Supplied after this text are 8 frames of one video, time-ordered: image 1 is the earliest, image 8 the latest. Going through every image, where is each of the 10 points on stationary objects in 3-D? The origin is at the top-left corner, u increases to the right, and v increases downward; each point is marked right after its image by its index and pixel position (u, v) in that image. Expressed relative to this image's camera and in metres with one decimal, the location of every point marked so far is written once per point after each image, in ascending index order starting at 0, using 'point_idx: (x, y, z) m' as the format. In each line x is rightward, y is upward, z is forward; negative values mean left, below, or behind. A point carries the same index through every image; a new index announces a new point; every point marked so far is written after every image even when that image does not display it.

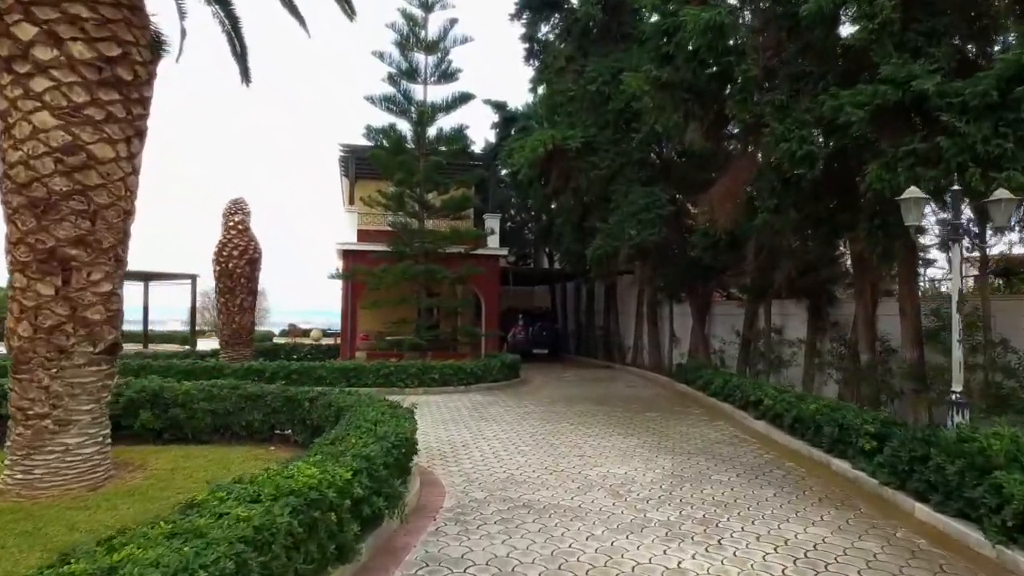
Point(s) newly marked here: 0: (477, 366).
0: (-0.7, -1.5, +12.6) m
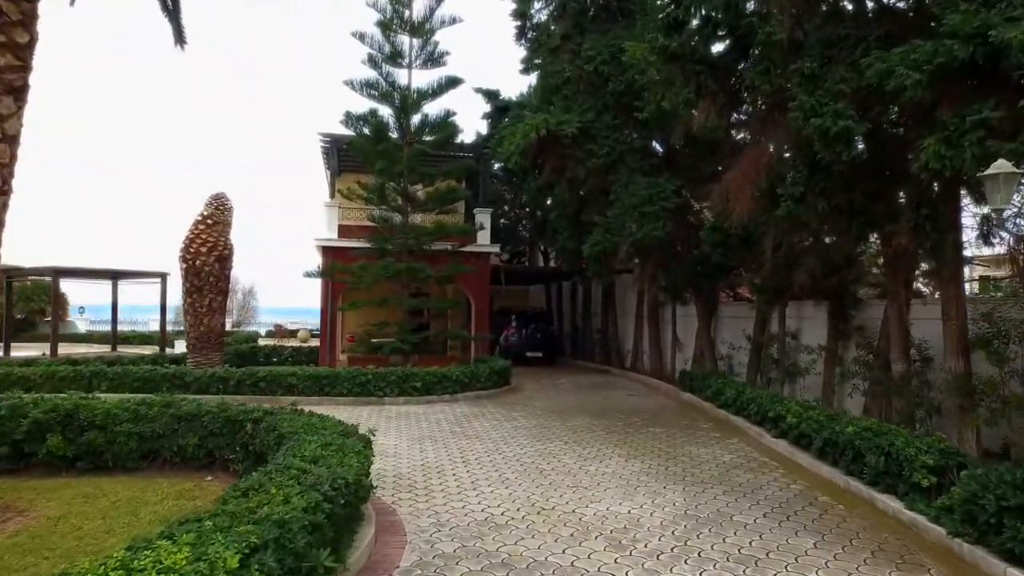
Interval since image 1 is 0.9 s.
0: (-0.8, -1.5, +11.6) m
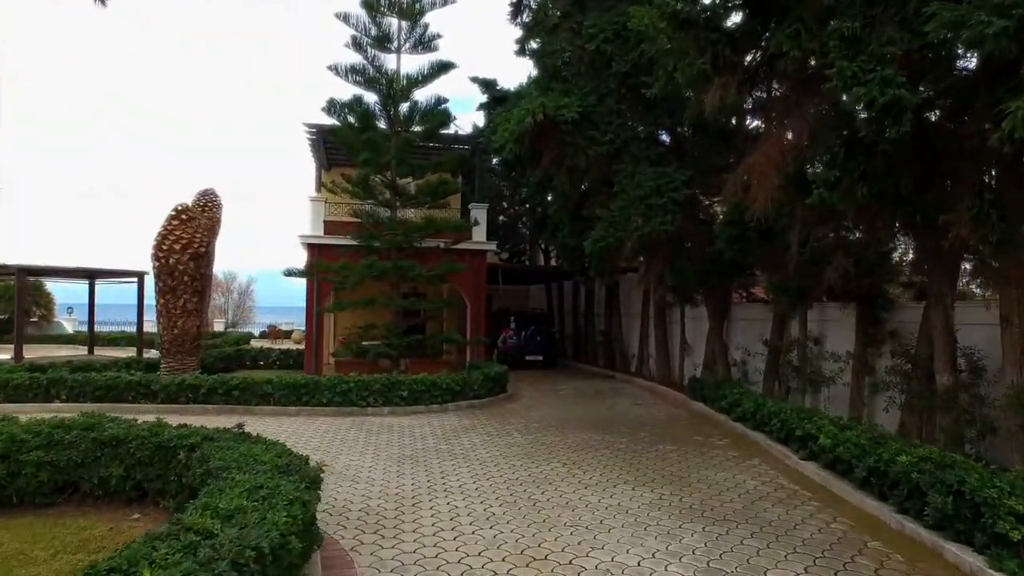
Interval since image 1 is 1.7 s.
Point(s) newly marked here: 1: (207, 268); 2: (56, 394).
0: (-0.9, -1.5, +10.7) m
1: (-5.7, +0.4, +12.6) m
2: (-7.0, -1.6, +10.4) m
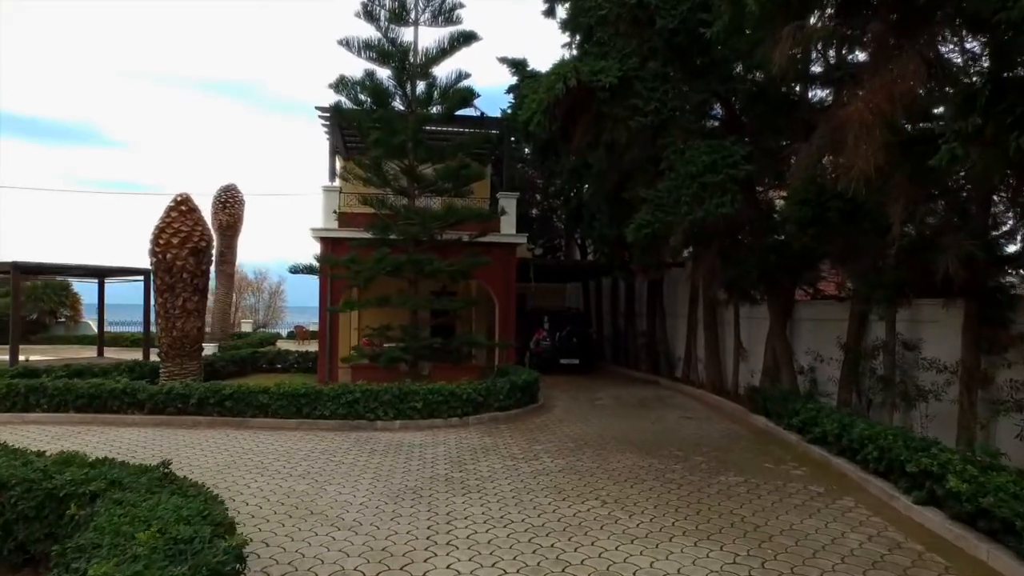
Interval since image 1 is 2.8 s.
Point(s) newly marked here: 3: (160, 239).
0: (-0.5, -1.4, +9.3) m
1: (-5.2, +0.4, +11.6) m
2: (-6.6, -1.6, +9.4) m
3: (-5.8, +0.8, +11.1) m
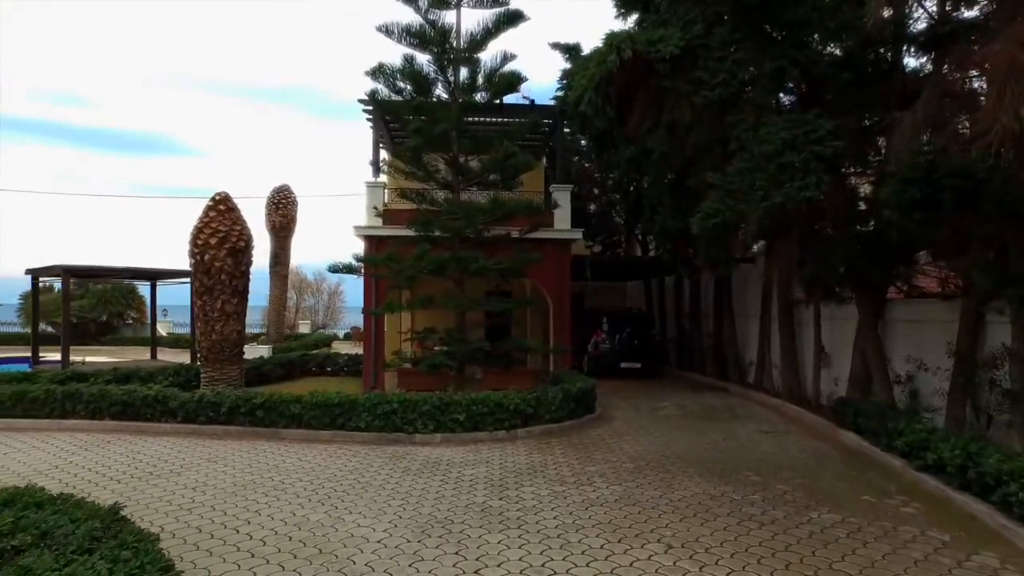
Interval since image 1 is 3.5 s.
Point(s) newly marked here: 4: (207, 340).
0: (+0.2, -1.4, +8.5) m
1: (-4.3, +0.4, +11.1) m
2: (-5.9, -1.6, +9.1) m
3: (-5.0, +0.8, +10.7) m
4: (-4.8, -0.8, +10.8) m
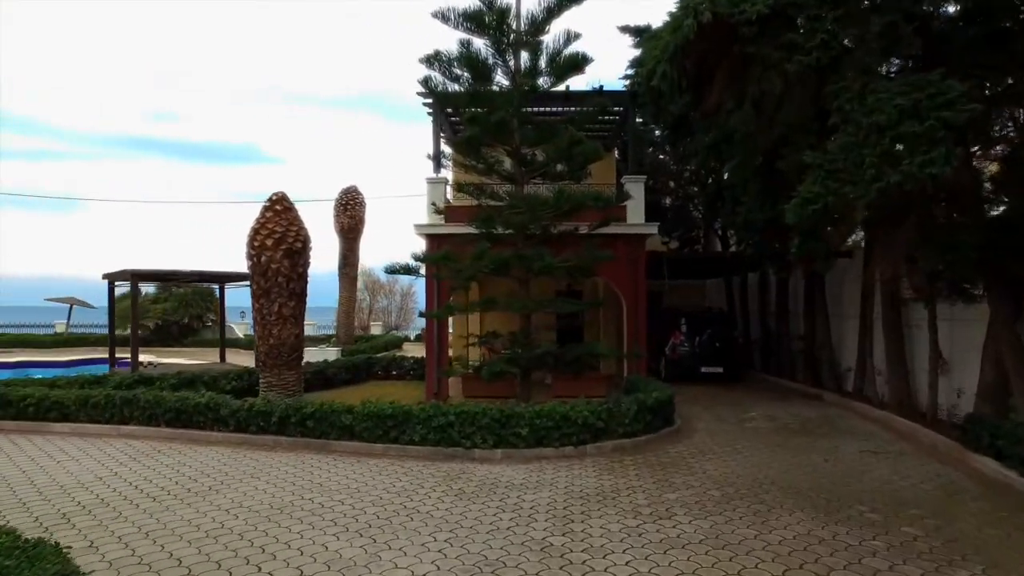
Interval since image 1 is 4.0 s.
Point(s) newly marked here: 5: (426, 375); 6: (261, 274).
0: (+0.9, -1.4, +7.6) m
1: (-3.3, +0.3, +10.8) m
2: (-5.0, -1.7, +8.9) m
3: (-3.9, +0.7, +10.4) m
4: (-3.8, -0.9, +10.4) m
5: (-1.5, -1.4, +11.5) m
6: (-3.8, +0.2, +10.4) m
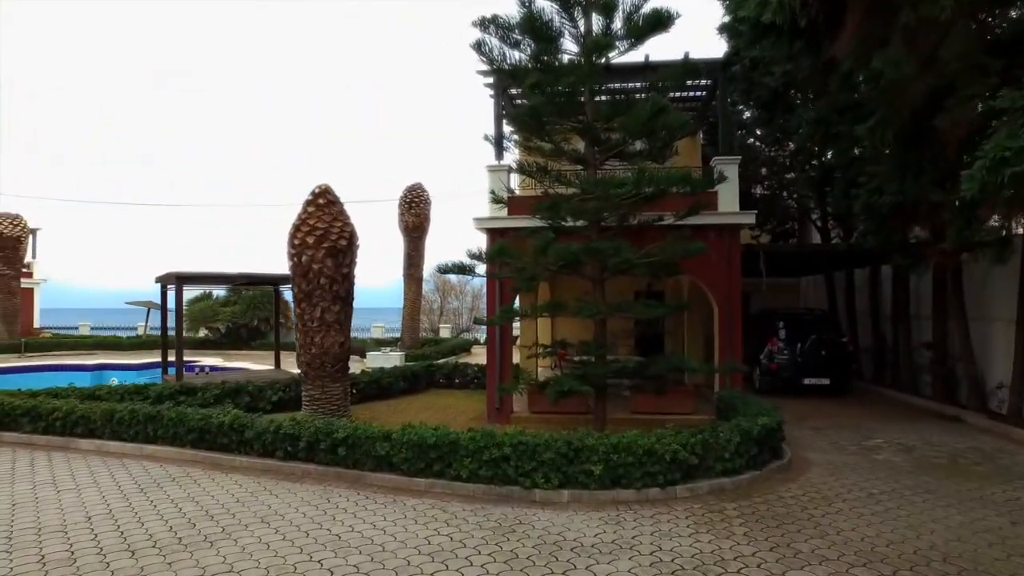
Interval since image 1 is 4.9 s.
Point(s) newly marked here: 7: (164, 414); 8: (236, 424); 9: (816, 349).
0: (+1.6, -1.4, +6.1) m
1: (-2.3, +0.3, +9.7) m
2: (-4.2, -1.7, +8.0) m
3: (-3.0, +0.7, +9.4) m
4: (-2.8, -0.9, +9.4) m
5: (-0.4, -1.4, +10.2) m
6: (-2.9, +0.2, +9.4) m
7: (-4.1, -1.5, +7.9) m
8: (-3.0, -1.5, +7.4) m
9: (+5.5, -1.1, +12.4) m
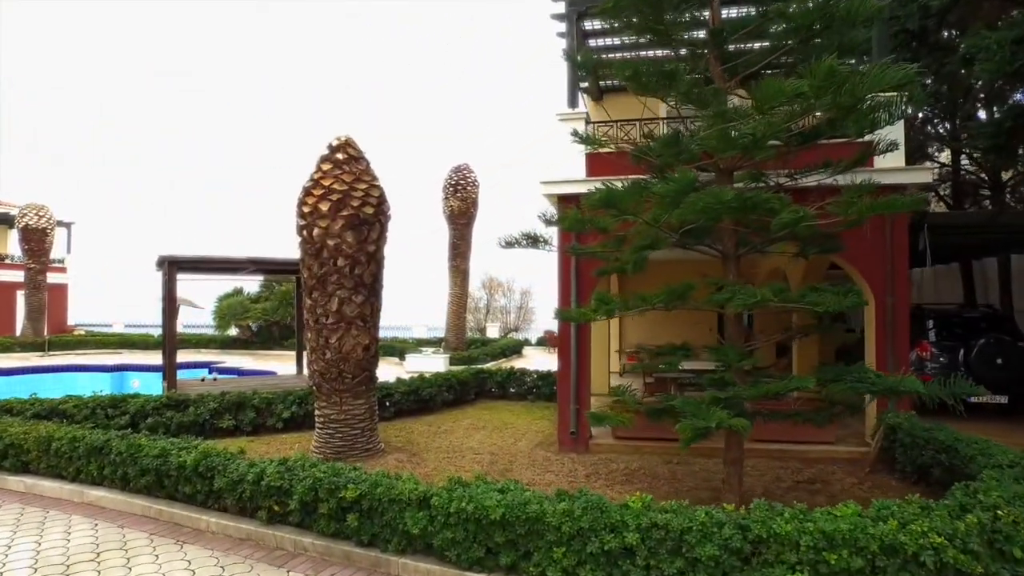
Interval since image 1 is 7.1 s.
0: (+2.2, -1.2, +3.4) m
1: (-1.4, +0.5, +7.2) m
2: (-3.4, -1.6, +5.6) m
3: (-2.1, +0.9, +7.0) m
4: (-2.0, -0.7, +7.0) m
5: (+0.5, -1.3, +7.6) m
6: (-2.0, +0.4, +6.9) m
7: (-3.3, -1.3, +5.6) m
8: (-2.3, -1.3, +5.0) m
9: (+6.6, -0.9, +9.4) m
